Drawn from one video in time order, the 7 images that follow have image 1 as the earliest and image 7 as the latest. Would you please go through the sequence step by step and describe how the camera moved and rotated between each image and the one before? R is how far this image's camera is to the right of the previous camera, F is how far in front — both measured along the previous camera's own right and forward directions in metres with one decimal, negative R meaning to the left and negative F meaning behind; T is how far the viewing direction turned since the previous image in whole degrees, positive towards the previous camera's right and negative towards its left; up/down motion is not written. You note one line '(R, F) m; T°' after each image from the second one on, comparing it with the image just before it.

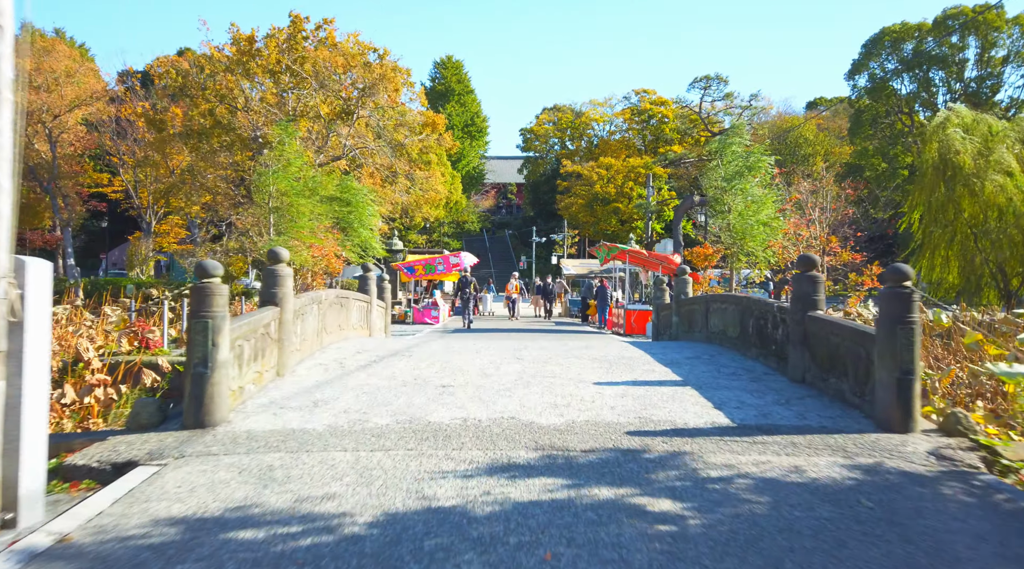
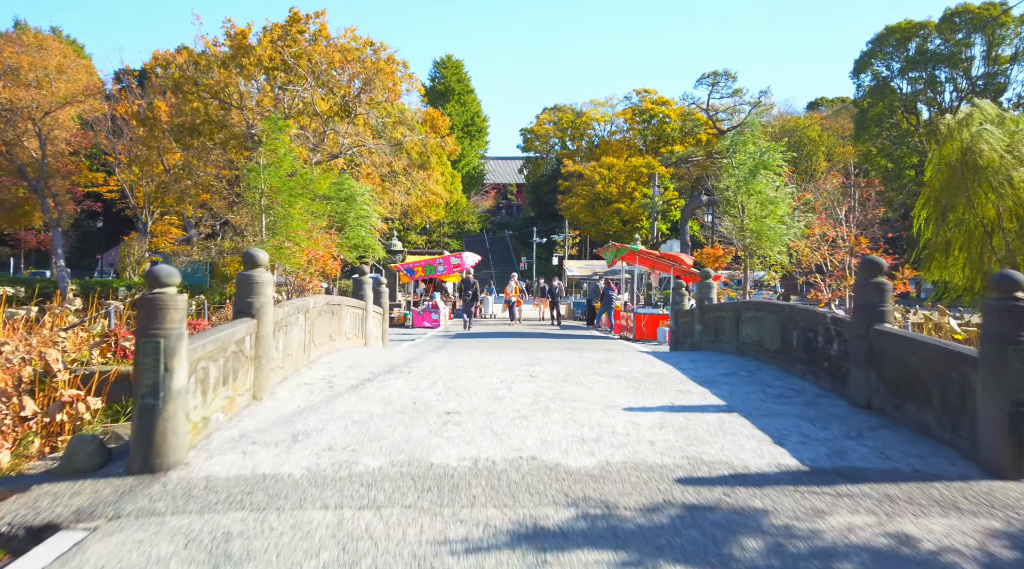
(-0.1, +1.1) m; 0°
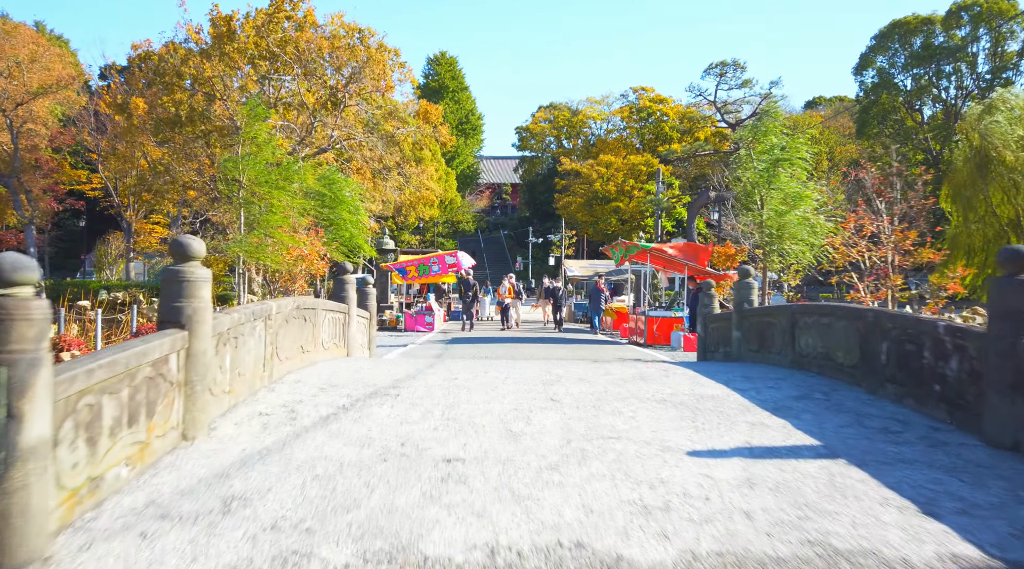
(-0.2, +1.6) m; 0°
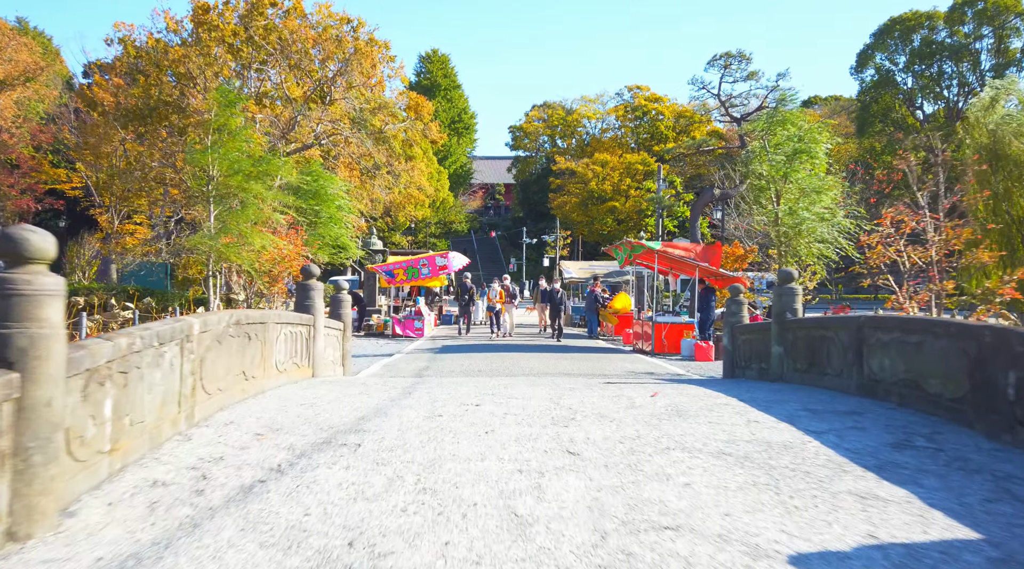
(0.0, +1.6) m; 0°
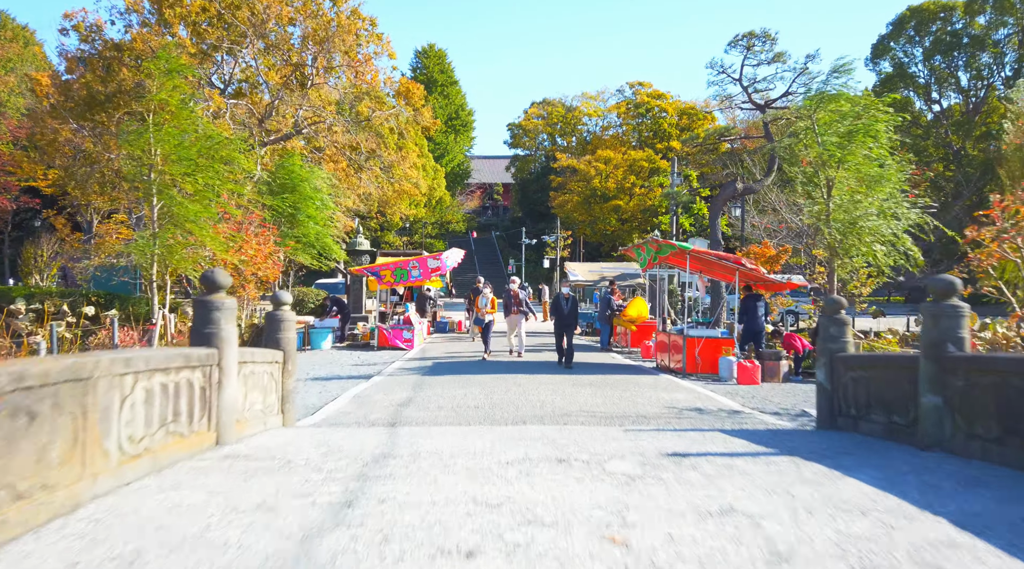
(-0.1, +2.9) m; 0°
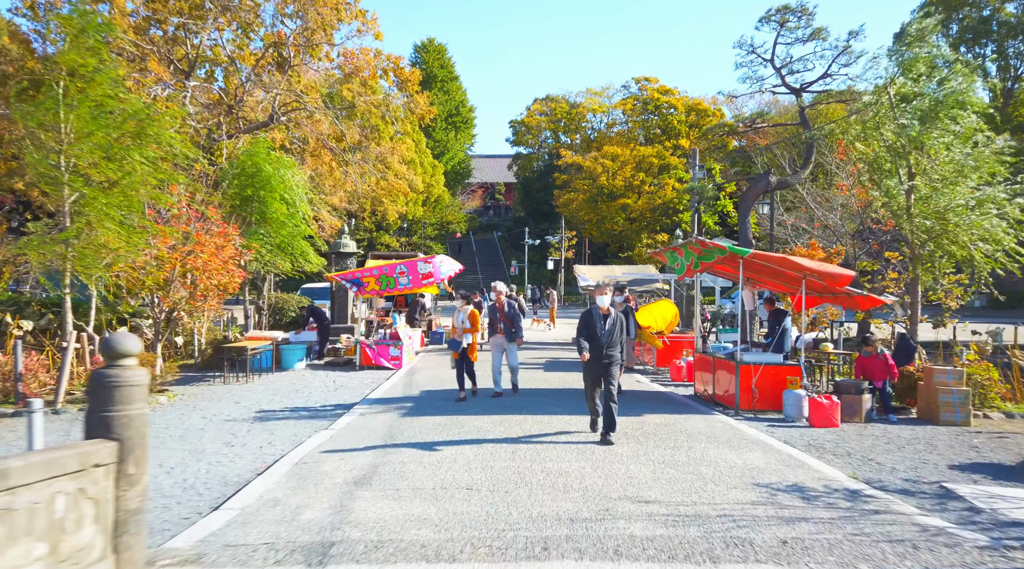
(-0.1, +3.1) m; 0°
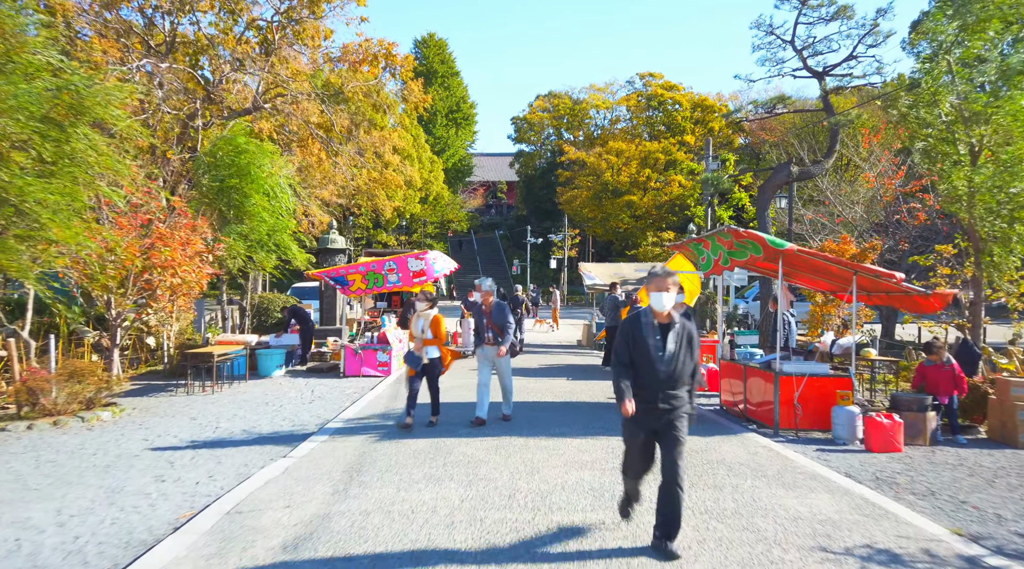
(0.0, +1.7) m; 0°
